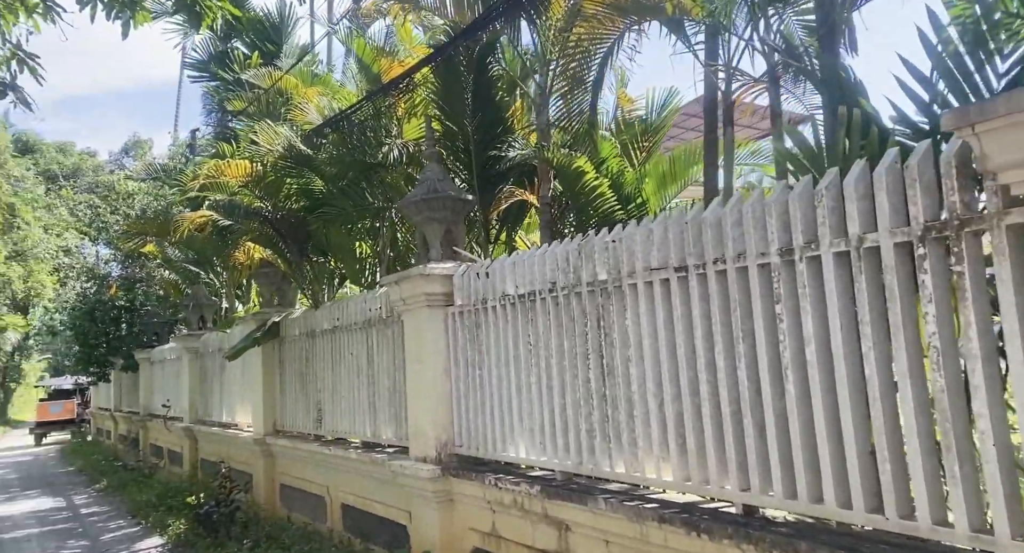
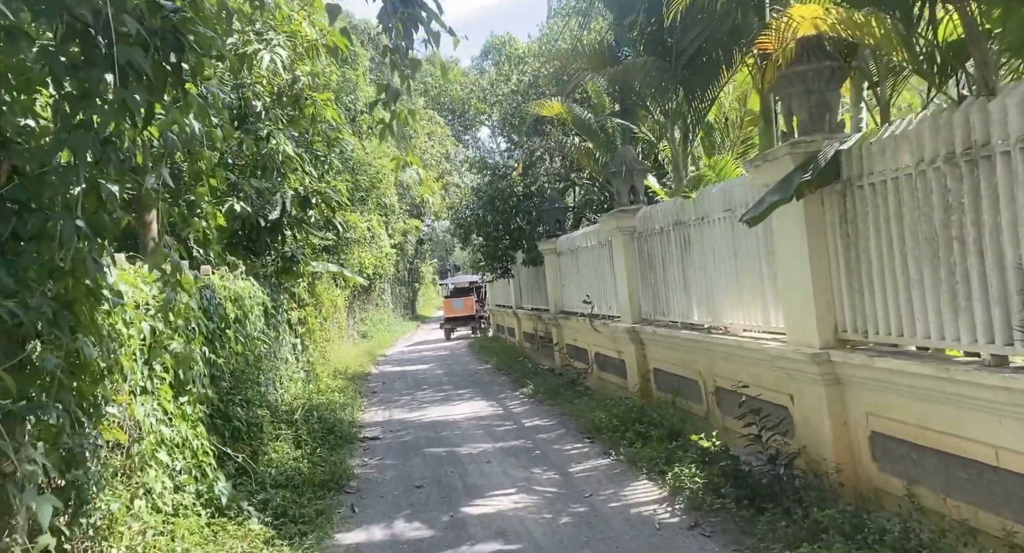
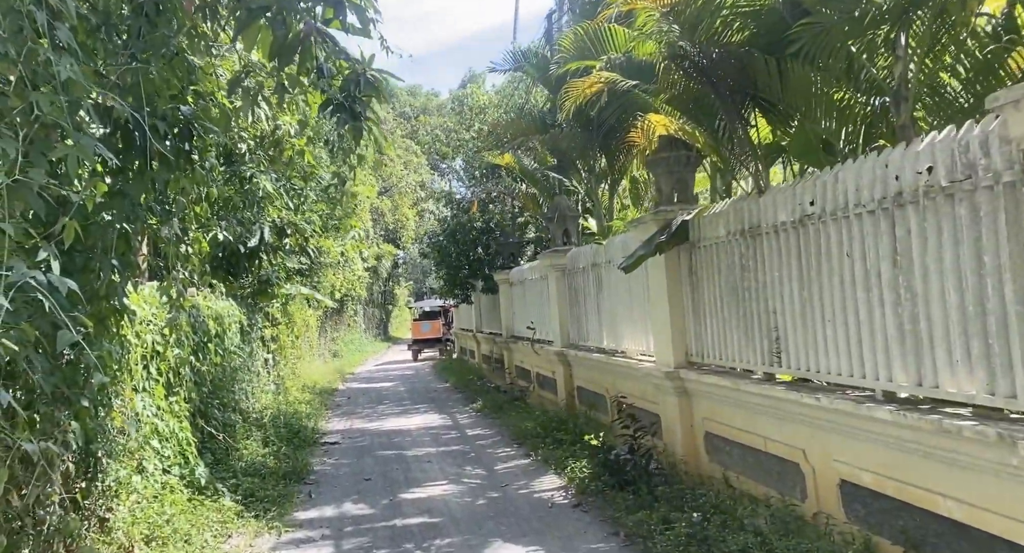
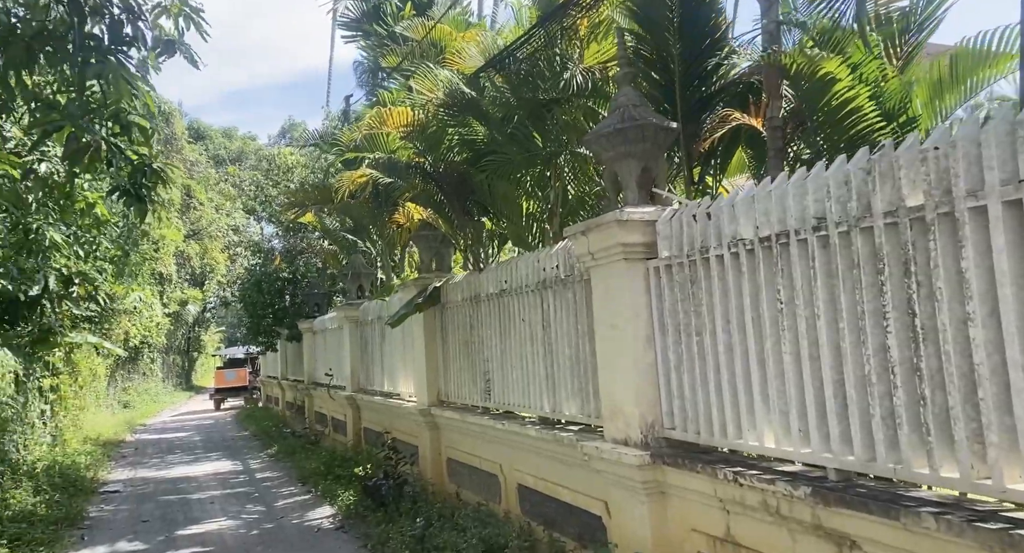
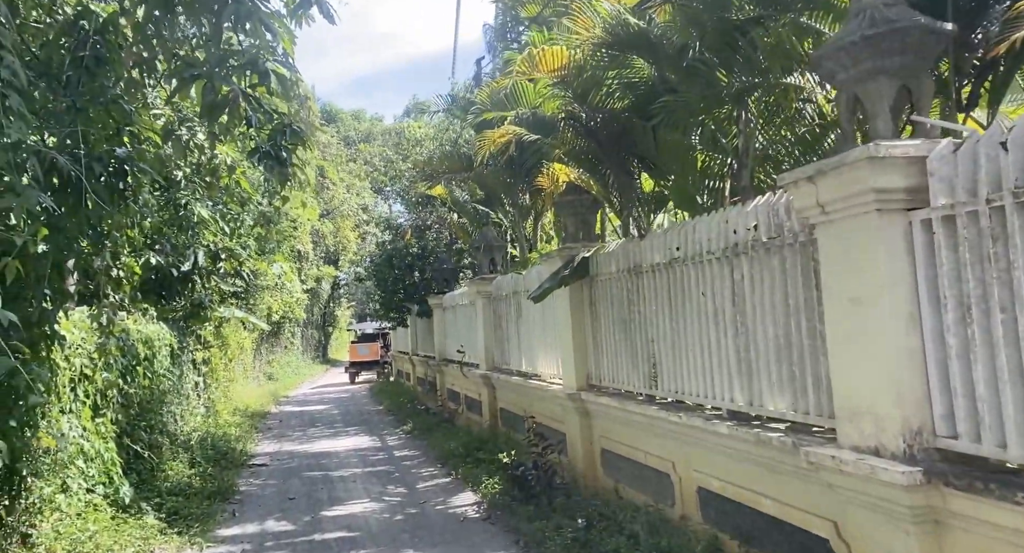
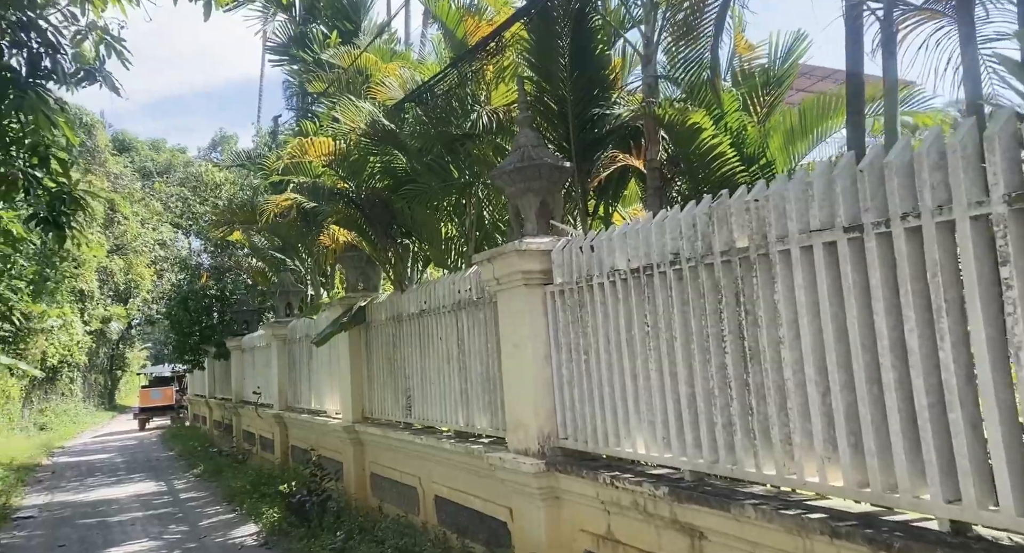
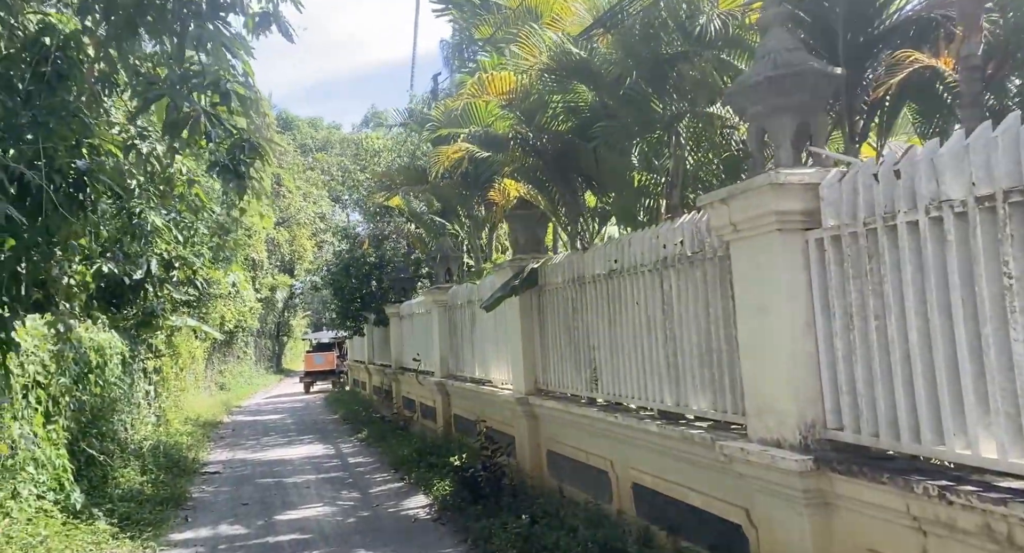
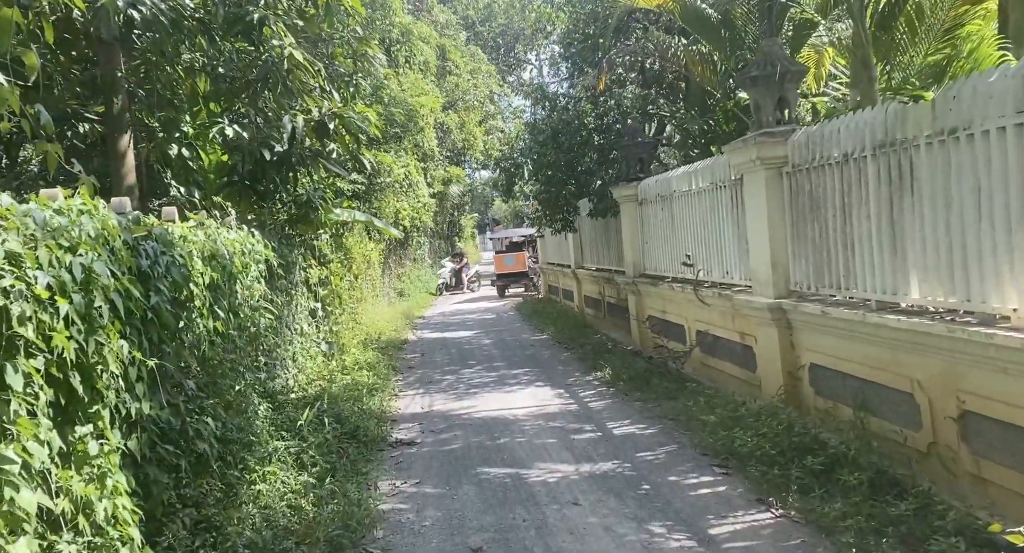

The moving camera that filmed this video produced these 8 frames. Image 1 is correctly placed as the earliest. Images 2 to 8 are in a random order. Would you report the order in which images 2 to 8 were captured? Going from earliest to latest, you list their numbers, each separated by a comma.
6, 4, 7, 5, 3, 2, 8
